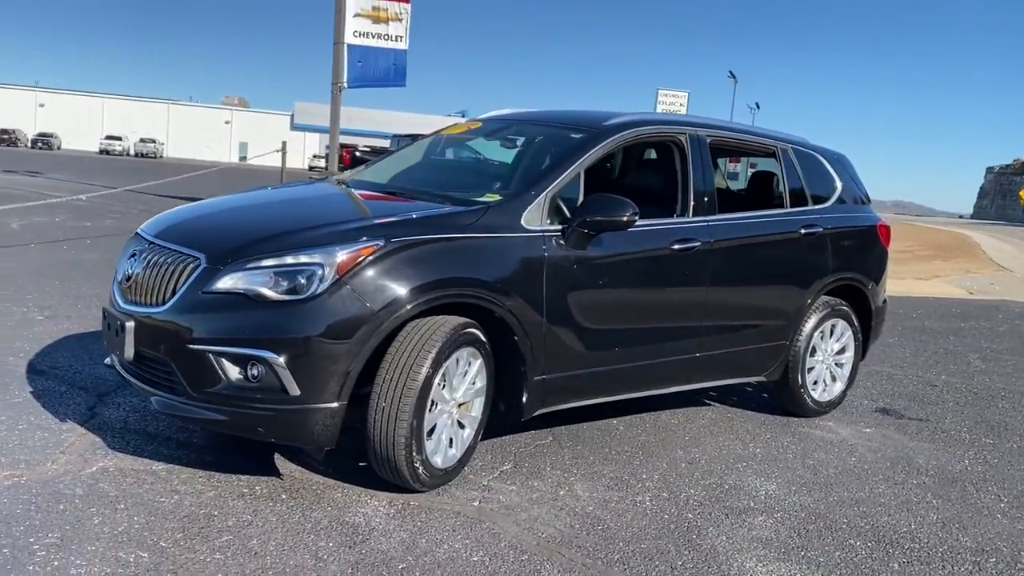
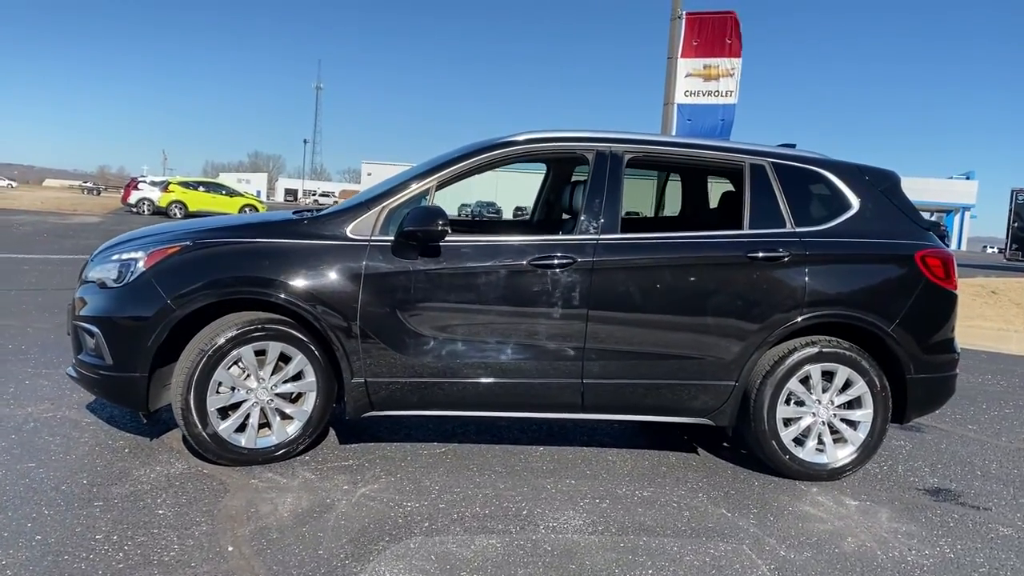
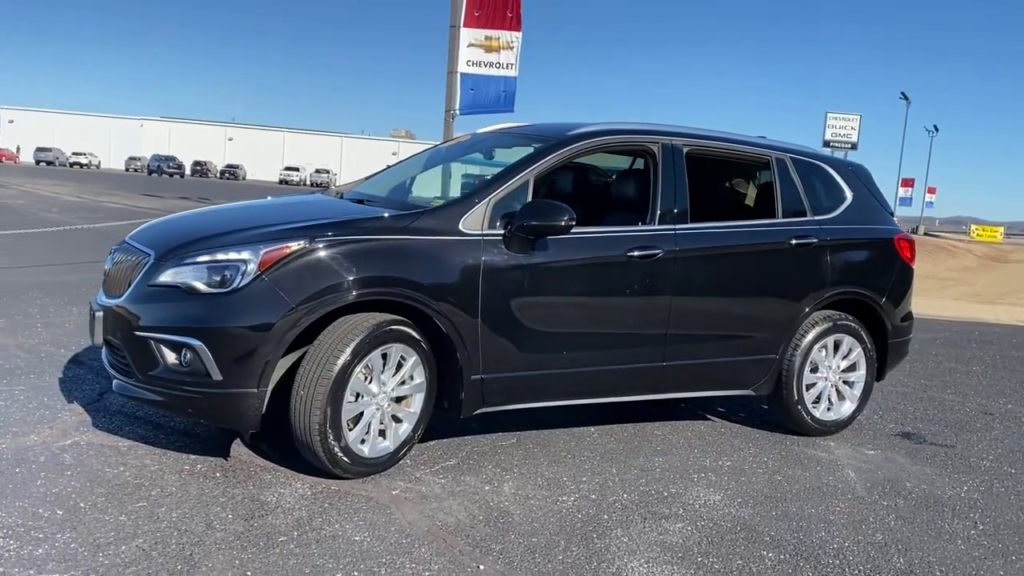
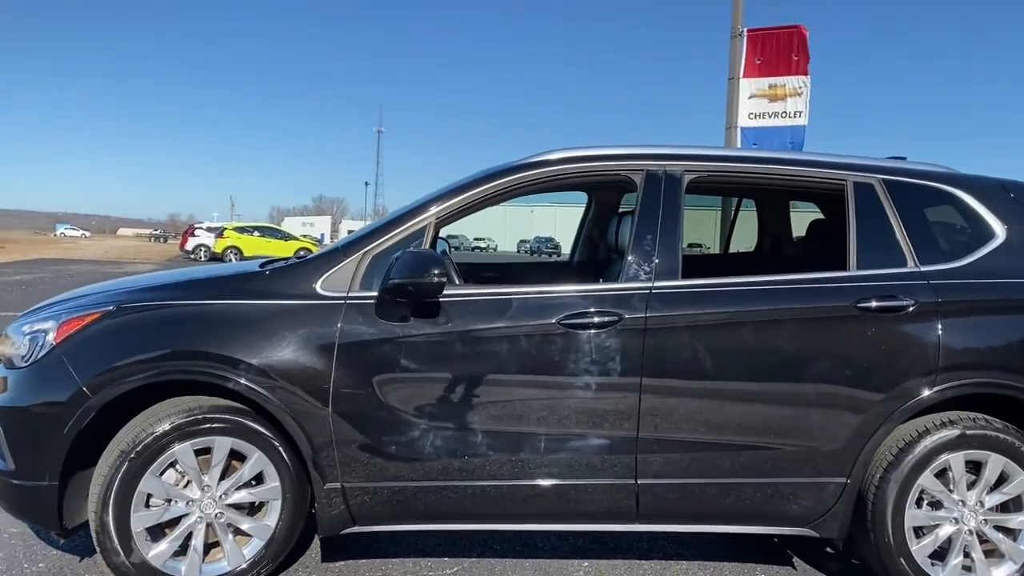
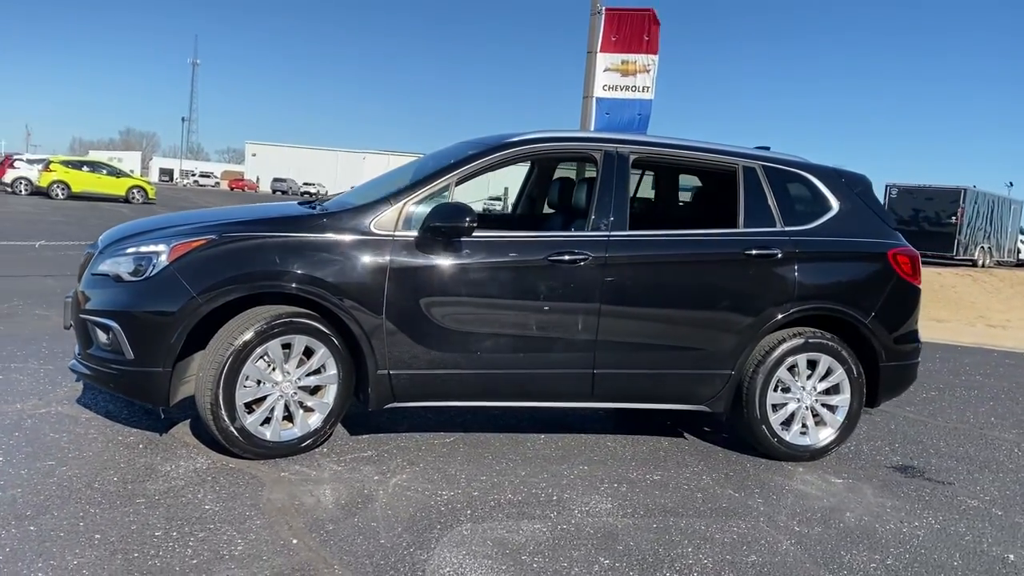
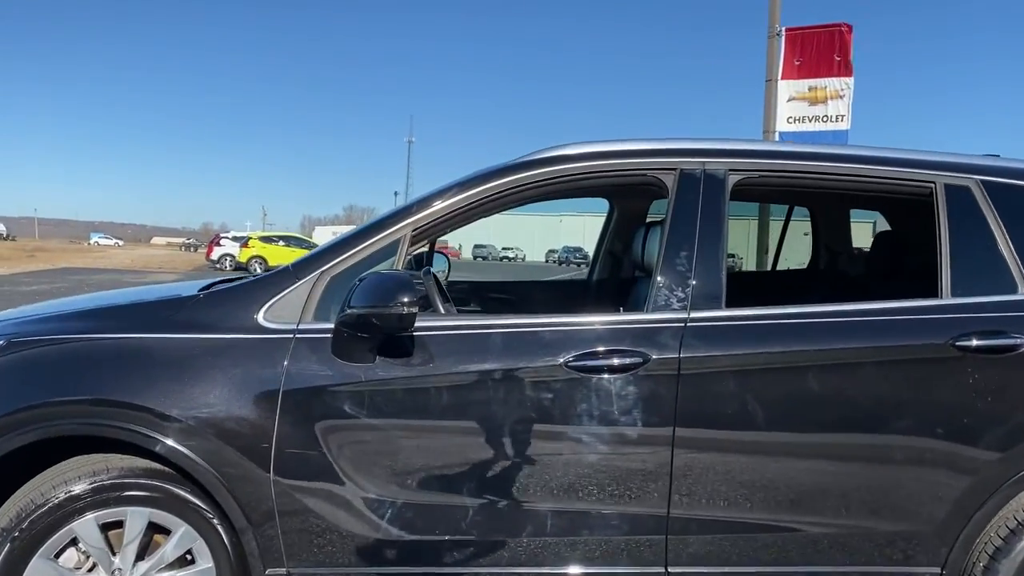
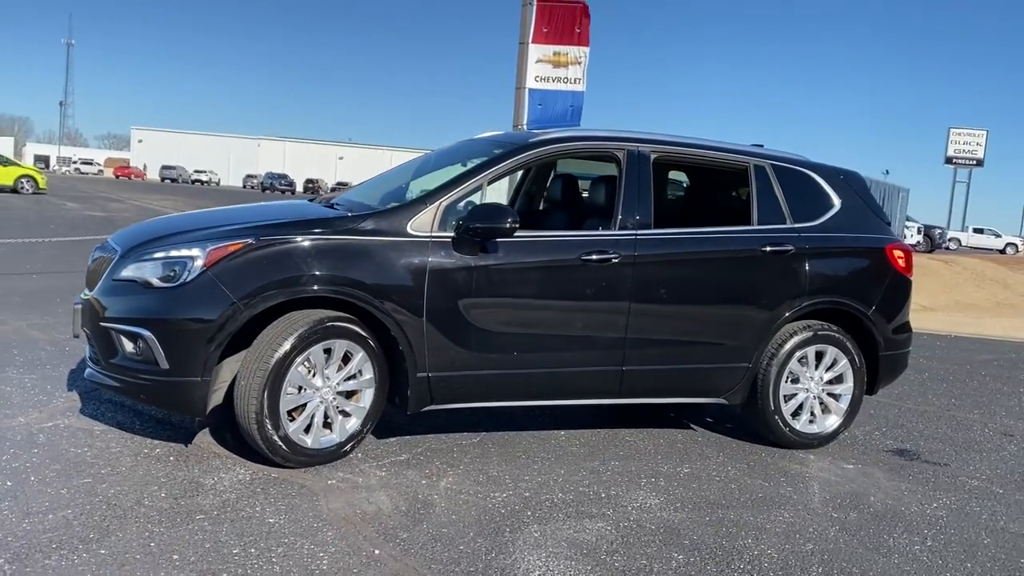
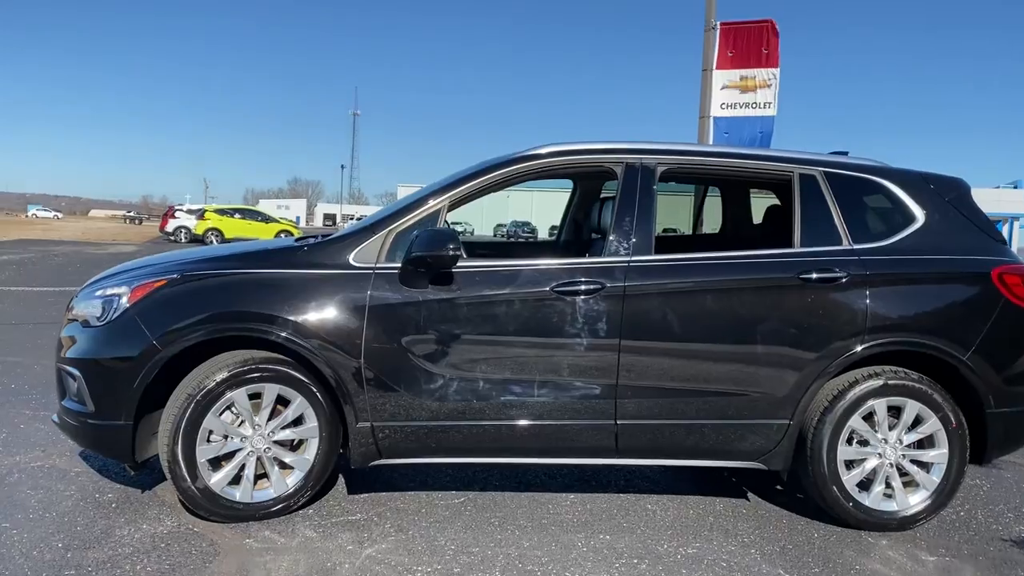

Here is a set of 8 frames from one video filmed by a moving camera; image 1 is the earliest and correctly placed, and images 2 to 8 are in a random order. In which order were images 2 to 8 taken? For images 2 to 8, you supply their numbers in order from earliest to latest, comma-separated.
3, 7, 5, 2, 8, 4, 6
